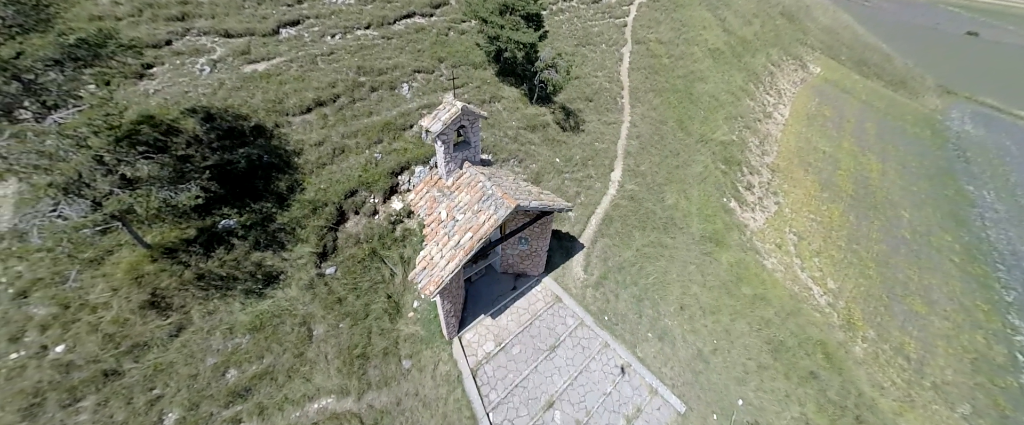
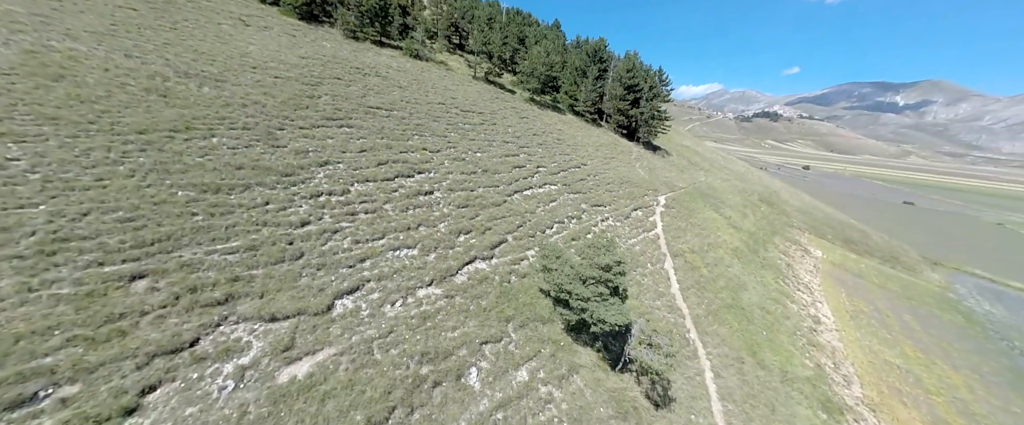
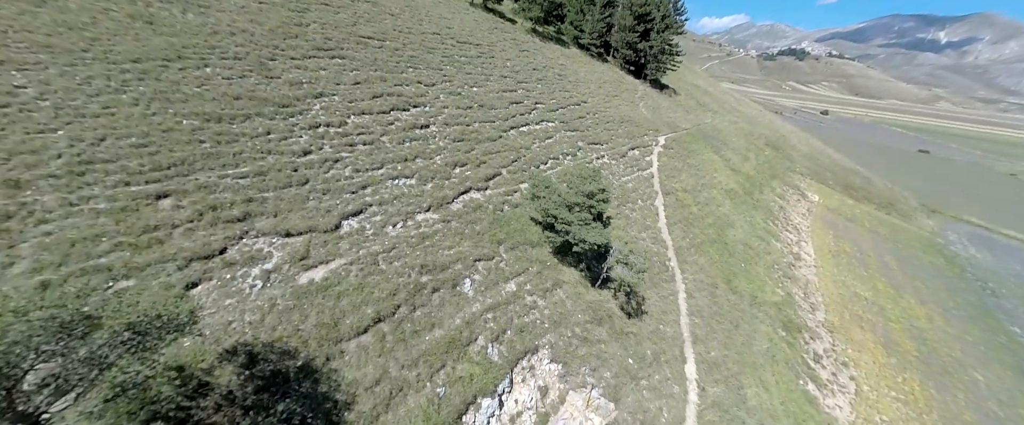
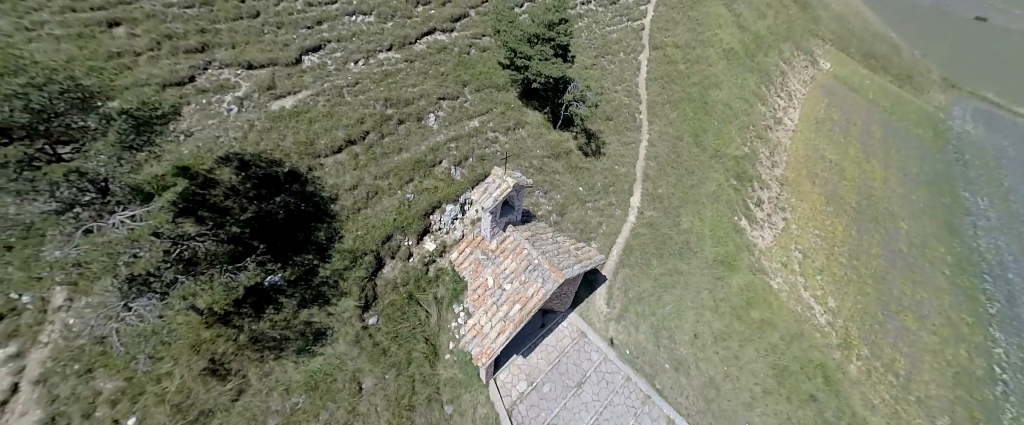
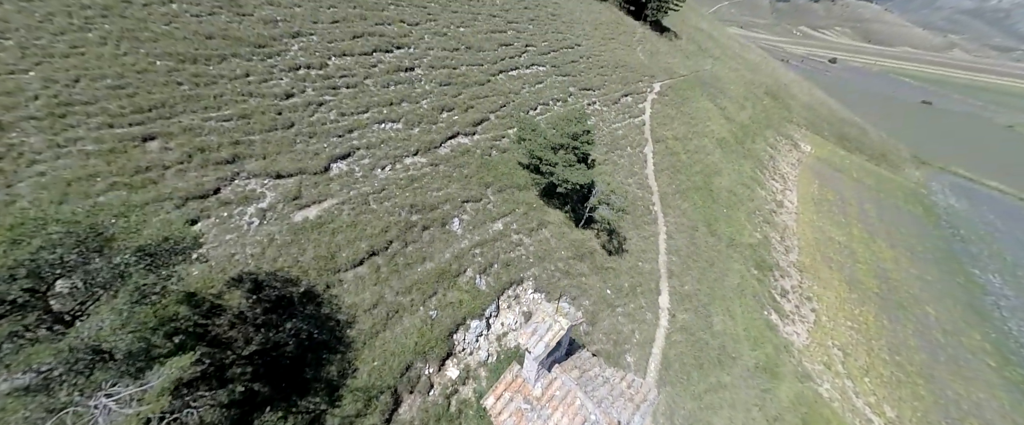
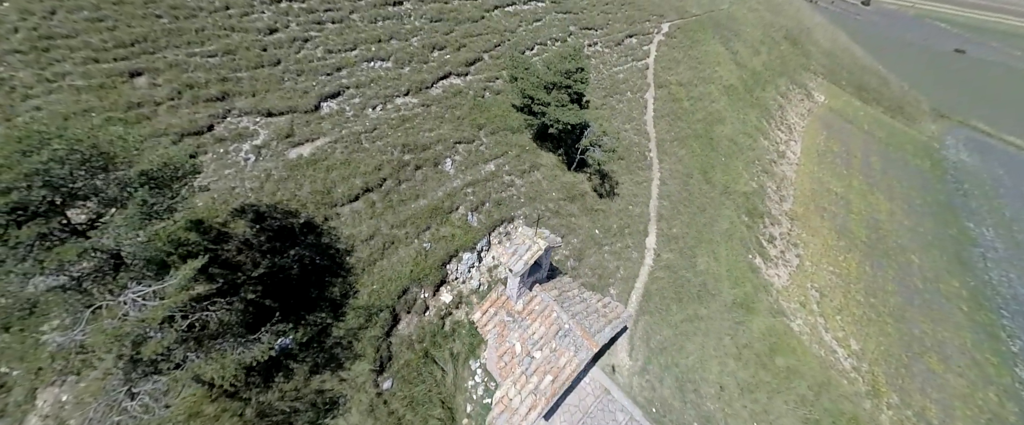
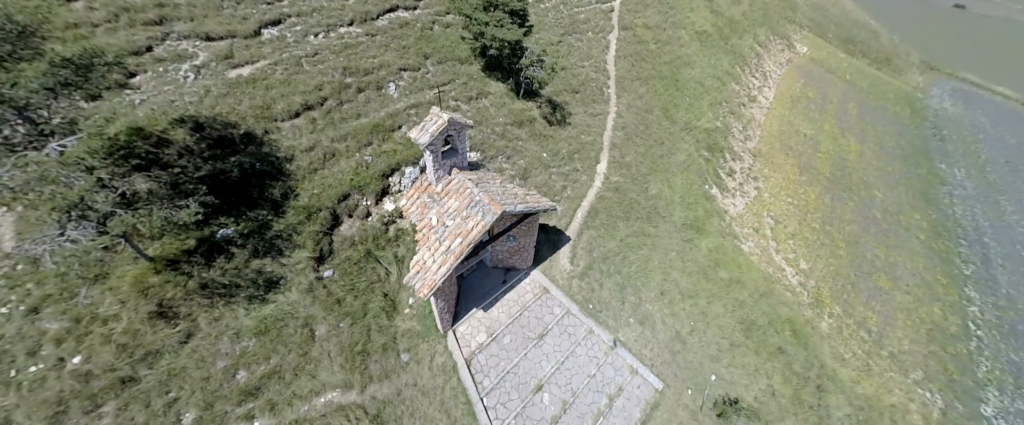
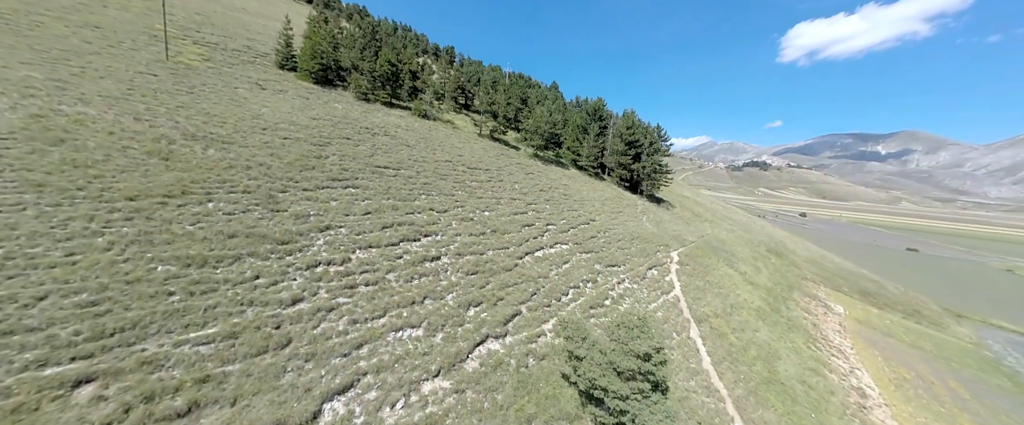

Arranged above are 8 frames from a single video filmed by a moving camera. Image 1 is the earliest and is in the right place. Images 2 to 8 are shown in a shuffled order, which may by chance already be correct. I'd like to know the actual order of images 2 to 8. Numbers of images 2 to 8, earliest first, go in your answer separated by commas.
7, 4, 6, 5, 3, 2, 8
